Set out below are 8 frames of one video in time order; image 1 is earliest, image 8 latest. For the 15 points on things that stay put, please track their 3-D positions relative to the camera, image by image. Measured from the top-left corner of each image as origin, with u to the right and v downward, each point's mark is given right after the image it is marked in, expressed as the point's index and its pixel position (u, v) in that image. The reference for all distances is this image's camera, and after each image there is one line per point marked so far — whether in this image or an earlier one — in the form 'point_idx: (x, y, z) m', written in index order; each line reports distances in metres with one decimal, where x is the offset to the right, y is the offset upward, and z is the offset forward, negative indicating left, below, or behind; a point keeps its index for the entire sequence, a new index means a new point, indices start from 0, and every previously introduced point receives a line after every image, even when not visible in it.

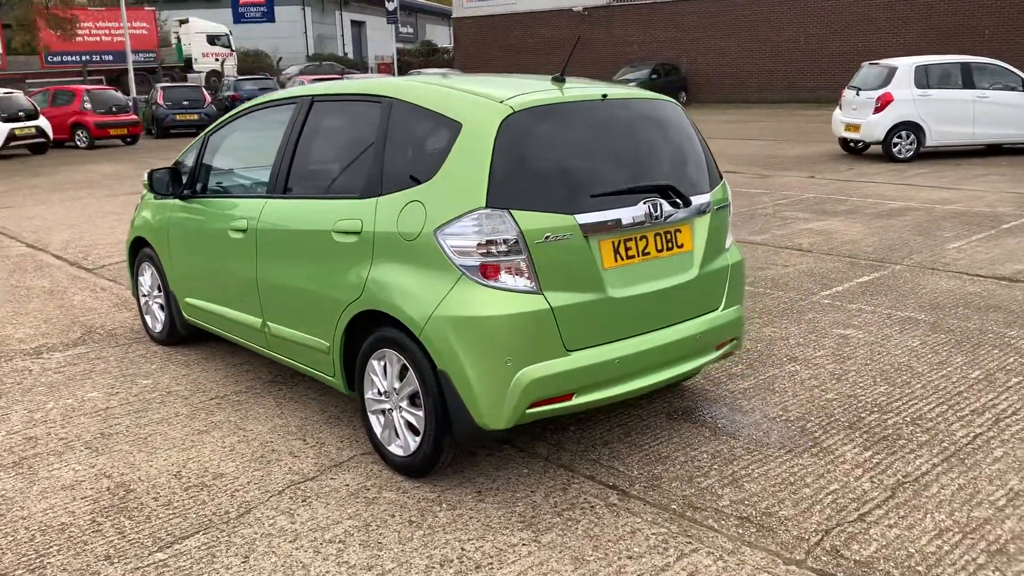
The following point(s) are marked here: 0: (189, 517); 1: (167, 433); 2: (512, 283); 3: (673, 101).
0: (-1.1, -0.8, +3.2) m
1: (-1.5, -0.6, +3.9) m
2: (0.0, 0.0, +3.1) m
3: (+0.7, +0.8, +3.9) m
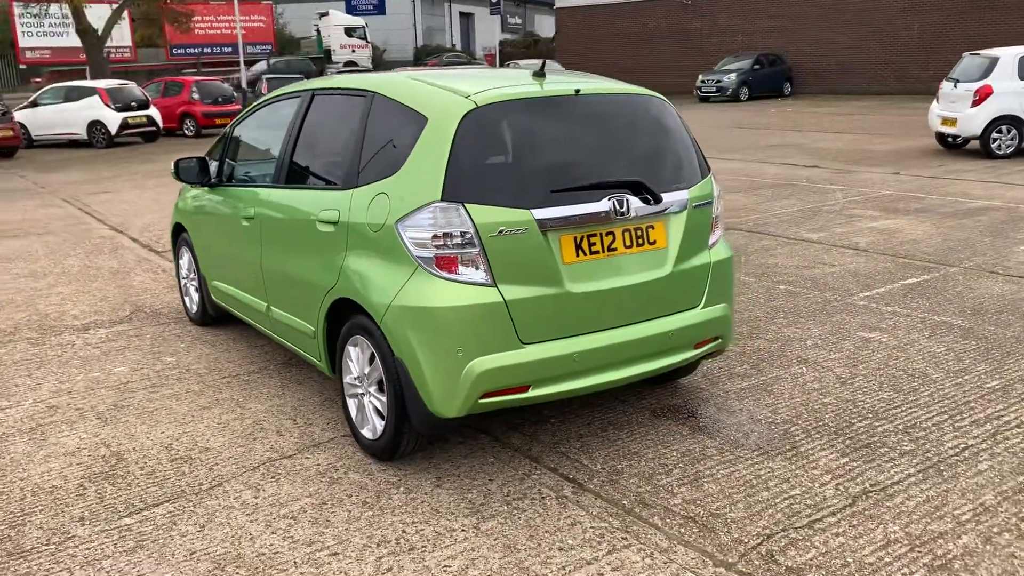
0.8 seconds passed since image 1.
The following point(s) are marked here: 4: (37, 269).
0: (-1.3, -0.7, +3.4) m
1: (-1.6, -0.6, +4.2) m
2: (-0.2, 0.0, +3.2) m
3: (+0.6, +0.8, +3.9) m
4: (-3.9, +0.2, +7.4) m
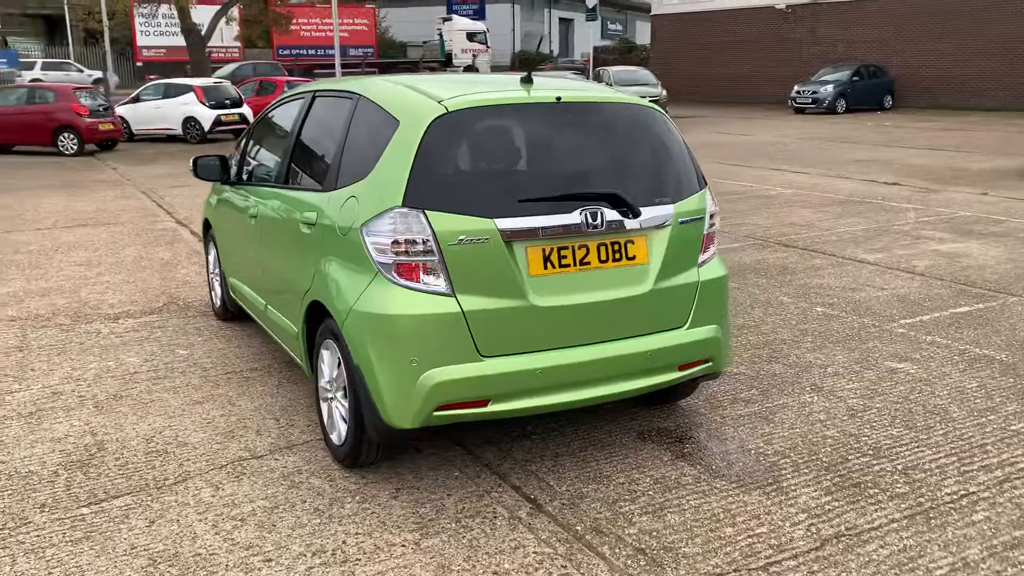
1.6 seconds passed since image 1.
0: (-1.5, -0.7, +3.4) m
1: (-1.6, -0.5, +4.2) m
2: (-0.3, 0.0, +3.1) m
3: (+0.6, +0.7, +3.7) m
4: (-3.6, +0.3, +7.7) m
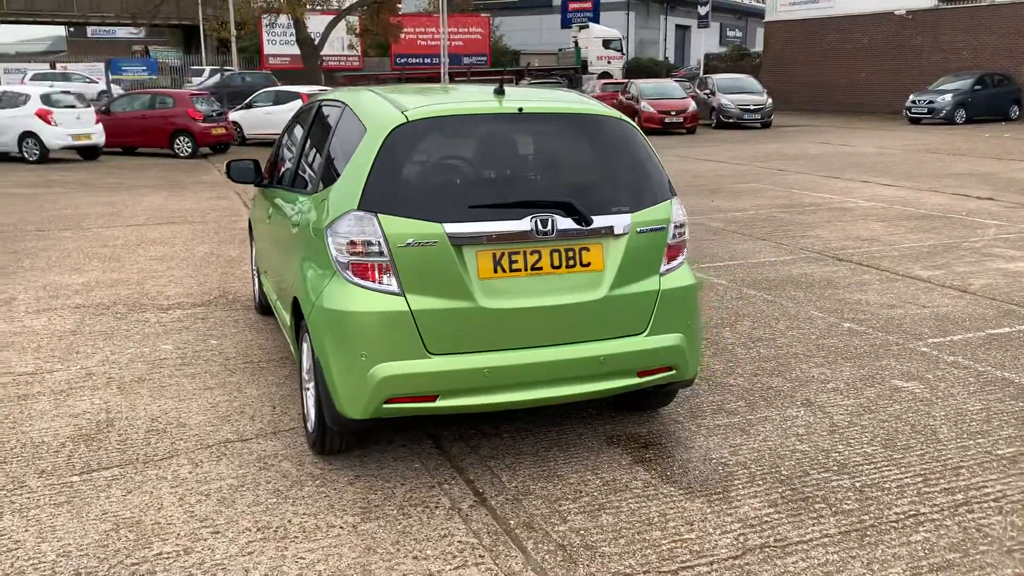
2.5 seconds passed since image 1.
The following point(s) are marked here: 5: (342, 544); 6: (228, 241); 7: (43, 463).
0: (-1.6, -0.7, +3.8) m
1: (-1.7, -0.5, +4.6) m
2: (-0.5, 0.0, +3.3) m
3: (+0.5, +0.7, +3.8) m
4: (-3.2, +0.3, +8.3) m
5: (-0.6, -0.9, +3.0) m
6: (-2.8, +0.5, +8.9) m
7: (-1.9, -0.7, +3.6) m
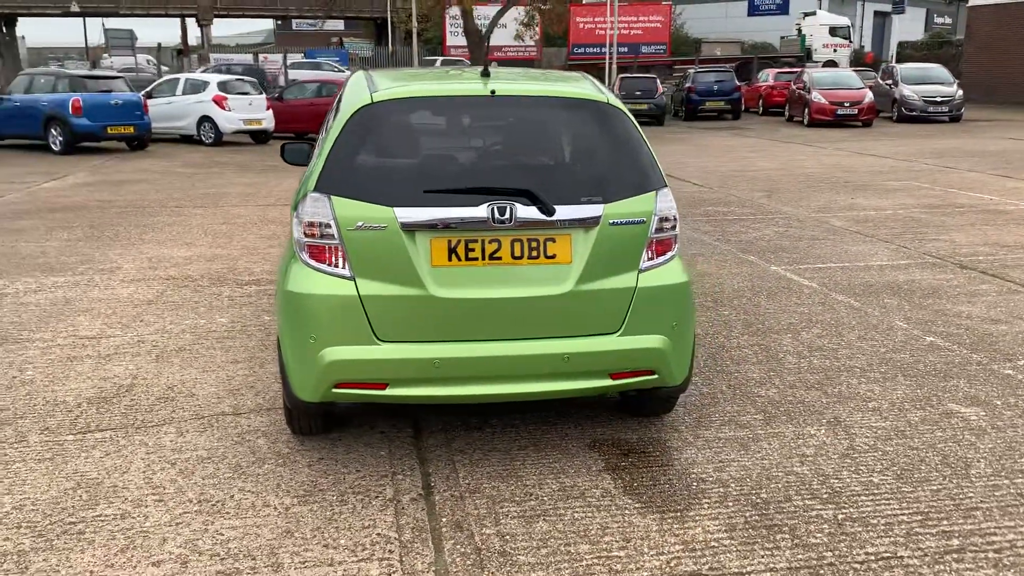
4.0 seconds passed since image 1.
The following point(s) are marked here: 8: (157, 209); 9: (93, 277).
0: (-1.7, -0.6, +4.0) m
1: (-1.6, -0.4, +4.8) m
2: (-0.7, +0.1, +3.2) m
3: (+0.5, +0.7, +3.6) m
4: (-2.3, +0.5, +8.7) m
5: (-0.8, -0.8, +3.0) m
6: (-1.8, +0.7, +9.2) m
7: (-2.0, -0.6, +3.9) m
8: (-4.0, +0.9, +10.0) m
9: (-3.1, +0.1, +6.6) m
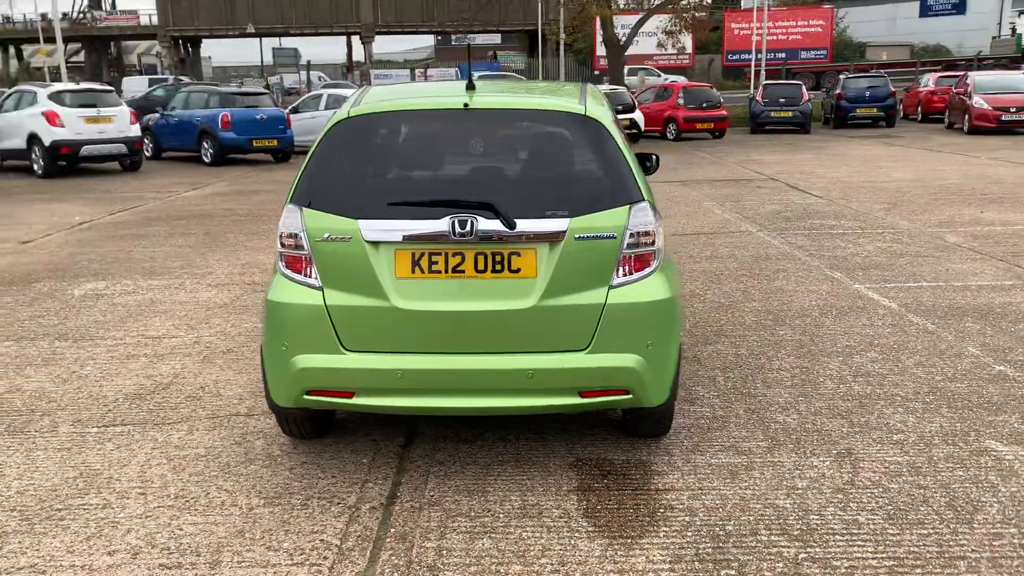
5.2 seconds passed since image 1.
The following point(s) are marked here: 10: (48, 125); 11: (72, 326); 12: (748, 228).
0: (-1.7, -0.6, +4.2) m
1: (-1.4, -0.4, +5.0) m
2: (-0.8, 0.0, +3.3) m
3: (+0.4, +0.7, +3.5) m
4: (-1.4, +0.5, +9.0) m
5: (-1.0, -0.8, +3.1) m
6: (-0.9, +0.6, +9.4) m
7: (-2.0, -0.6, +4.2) m
8: (-2.8, +0.8, +10.5) m
9: (-2.6, +0.1, +7.1) m
10: (-8.0, +2.8, +15.4) m
11: (-2.9, -0.2, +5.8) m
12: (+2.4, +0.6, +9.2) m
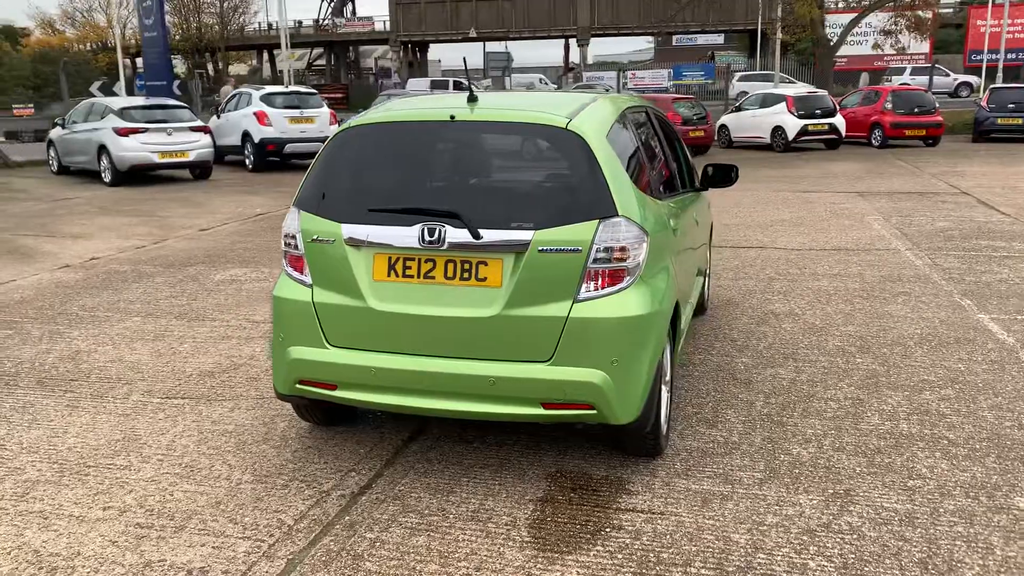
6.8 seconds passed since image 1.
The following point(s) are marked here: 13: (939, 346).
0: (-1.6, -0.5, +4.7) m
1: (-1.1, -0.4, +5.4) m
2: (-0.8, 0.0, +3.6) m
3: (+0.4, +0.6, +3.5) m
4: (-0.1, +0.5, +9.2) m
5: (-1.2, -0.8, +3.5) m
6: (+0.5, +0.5, +9.5) m
7: (-1.9, -0.5, +4.7) m
8: (-1.1, +0.9, +11.1) m
9: (-1.7, +0.1, +7.7) m
10: (-4.8, +3.1, +17.0) m
11: (-2.3, -0.1, +6.5) m
12: (+3.7, +0.4, +8.5) m
13: (+2.5, -0.3, +5.3) m
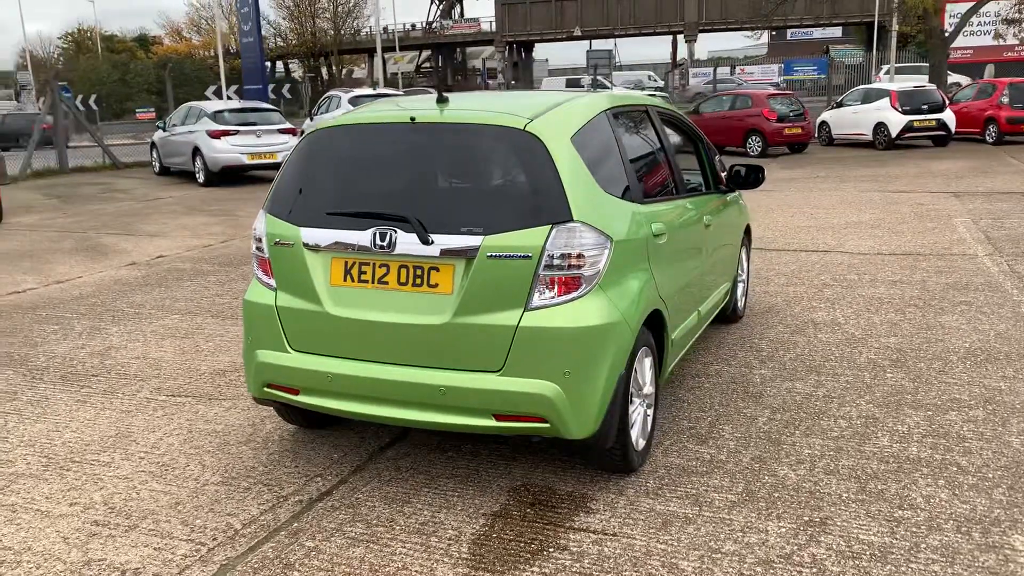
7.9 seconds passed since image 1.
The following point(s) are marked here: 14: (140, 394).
0: (-1.6, -0.5, +4.8) m
1: (-1.0, -0.4, +5.4) m
2: (-1.0, 0.0, +3.6) m
3: (+0.2, +0.6, +3.3) m
4: (+0.5, +0.4, +9.1) m
5: (-1.3, -0.8, +3.5) m
6: (+1.1, +0.5, +9.3) m
7: (-1.9, -0.5, +4.9) m
8: (-0.3, +0.9, +11.0) m
9: (-1.3, +0.1, +7.8) m
10: (-3.2, +3.2, +17.4) m
11: (-2.1, -0.1, +6.6) m
12: (+4.1, +0.3, +7.9) m
13: (+2.6, -0.4, +4.8) m
14: (-1.9, -0.6, +4.7) m
